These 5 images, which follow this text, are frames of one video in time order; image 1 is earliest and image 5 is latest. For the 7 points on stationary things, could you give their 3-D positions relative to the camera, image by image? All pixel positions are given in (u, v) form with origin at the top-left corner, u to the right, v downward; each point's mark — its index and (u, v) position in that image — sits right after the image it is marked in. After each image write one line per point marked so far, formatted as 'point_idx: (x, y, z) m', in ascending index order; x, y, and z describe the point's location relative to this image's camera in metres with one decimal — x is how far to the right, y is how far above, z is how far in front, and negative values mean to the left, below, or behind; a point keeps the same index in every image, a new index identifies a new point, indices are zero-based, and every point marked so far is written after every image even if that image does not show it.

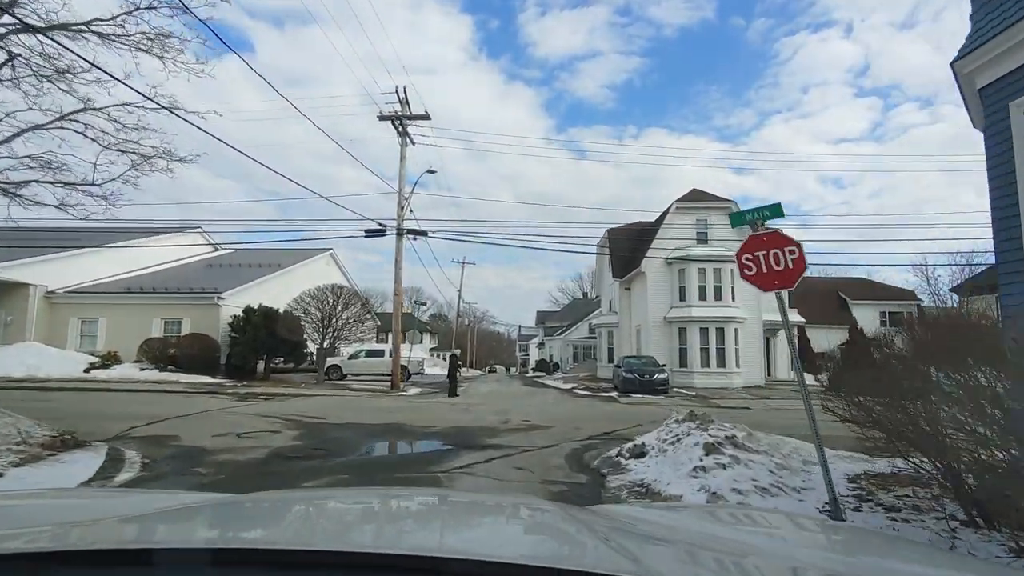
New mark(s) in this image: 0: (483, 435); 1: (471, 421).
0: (-0.5, -2.9, +10.4) m
1: (-0.7, -3.1, +12.0) m
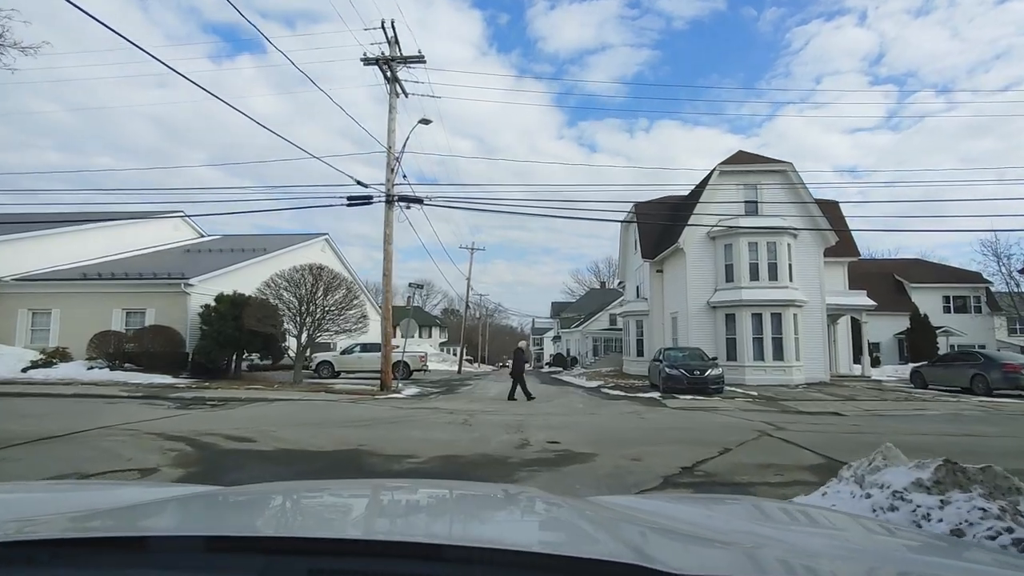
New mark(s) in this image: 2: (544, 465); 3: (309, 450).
0: (-0.2, -2.6, +8.8) m
1: (-0.4, -2.8, +10.4) m
2: (+0.5, -2.6, +8.0) m
3: (-3.2, -2.5, +8.6) m
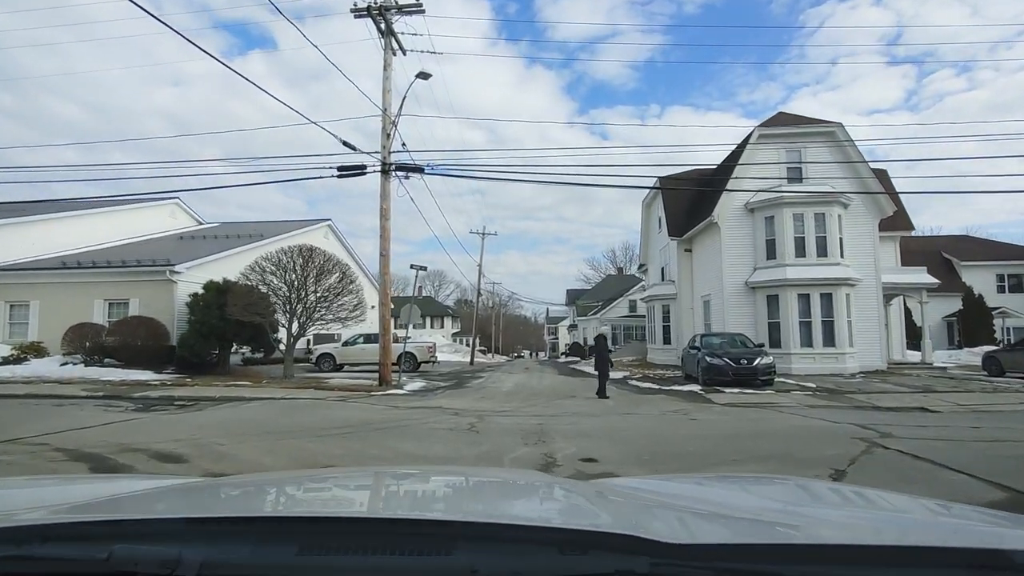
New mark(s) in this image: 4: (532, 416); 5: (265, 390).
0: (+0.1, -2.3, +7.9) m
1: (-0.1, -2.5, +9.6) m
2: (+0.7, -2.3, +7.1) m
3: (-2.9, -2.3, +7.8) m
4: (+0.4, -2.6, +11.3) m
5: (-7.3, -3.0, +16.1) m
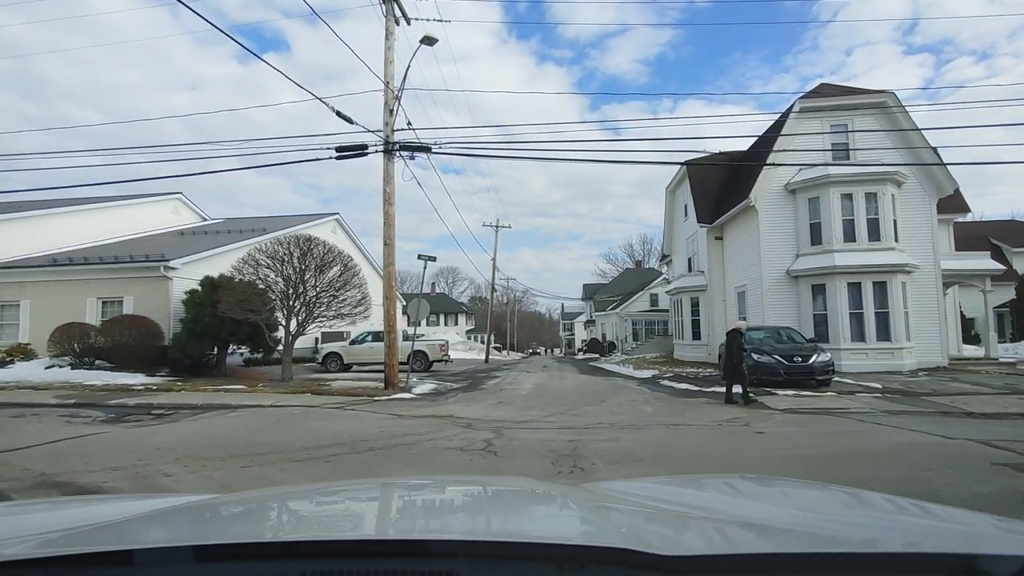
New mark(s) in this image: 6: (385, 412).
0: (+0.3, -2.2, +7.3) m
1: (+0.2, -2.4, +8.9) m
2: (+1.0, -2.2, +6.5) m
3: (-2.7, -2.3, +7.2) m
4: (+0.7, -2.4, +10.7) m
5: (-6.9, -2.9, +15.7) m
6: (-3.1, -2.8, +13.3) m
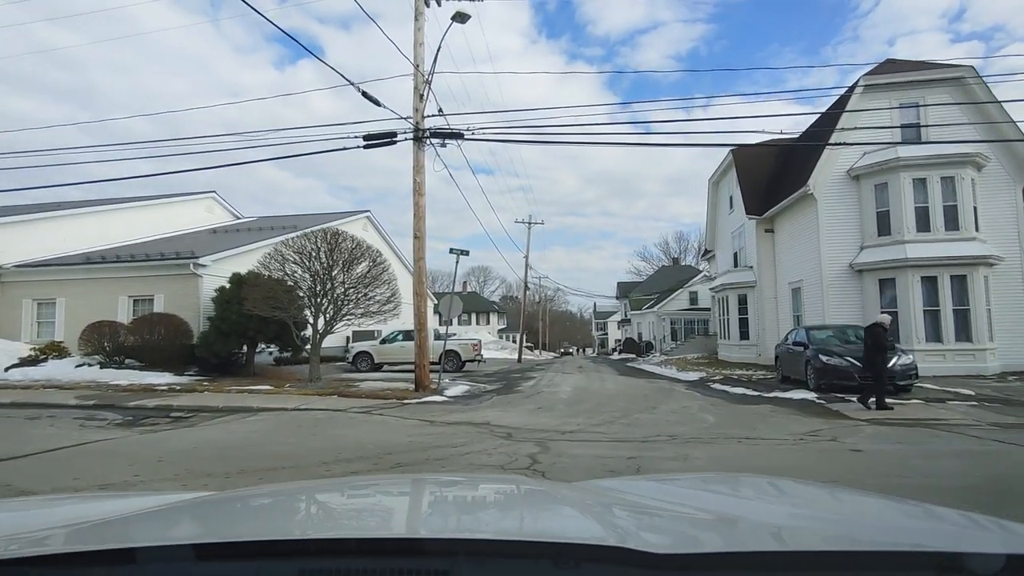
0: (+0.8, -2.2, +6.9) m
1: (+0.7, -2.3, +8.5) m
2: (+1.4, -2.2, +6.0) m
3: (-2.2, -2.2, +6.9) m
4: (+1.4, -2.4, +10.2) m
5: (-5.9, -2.9, +15.6) m
6: (-2.3, -2.8, +13.1) m
